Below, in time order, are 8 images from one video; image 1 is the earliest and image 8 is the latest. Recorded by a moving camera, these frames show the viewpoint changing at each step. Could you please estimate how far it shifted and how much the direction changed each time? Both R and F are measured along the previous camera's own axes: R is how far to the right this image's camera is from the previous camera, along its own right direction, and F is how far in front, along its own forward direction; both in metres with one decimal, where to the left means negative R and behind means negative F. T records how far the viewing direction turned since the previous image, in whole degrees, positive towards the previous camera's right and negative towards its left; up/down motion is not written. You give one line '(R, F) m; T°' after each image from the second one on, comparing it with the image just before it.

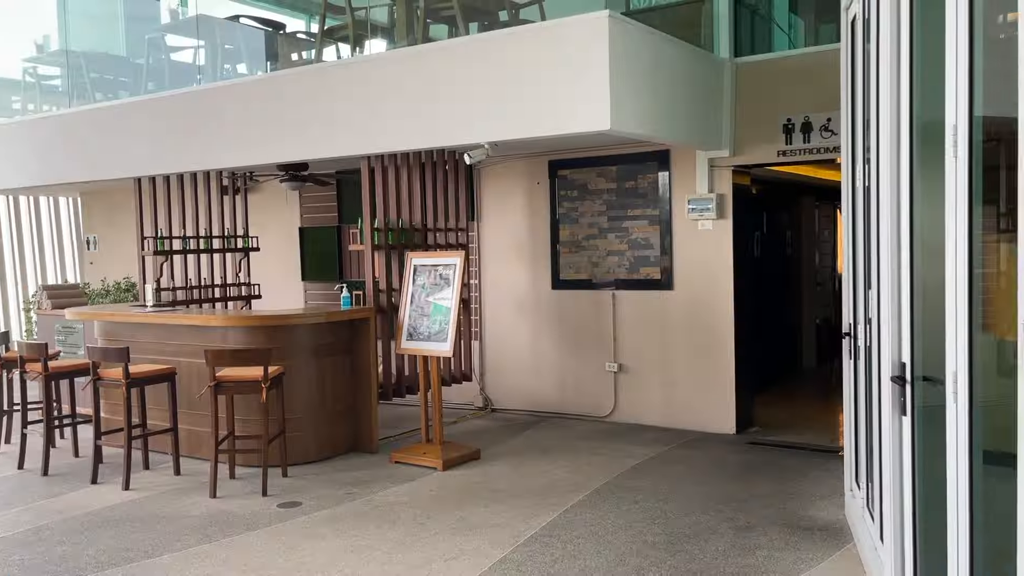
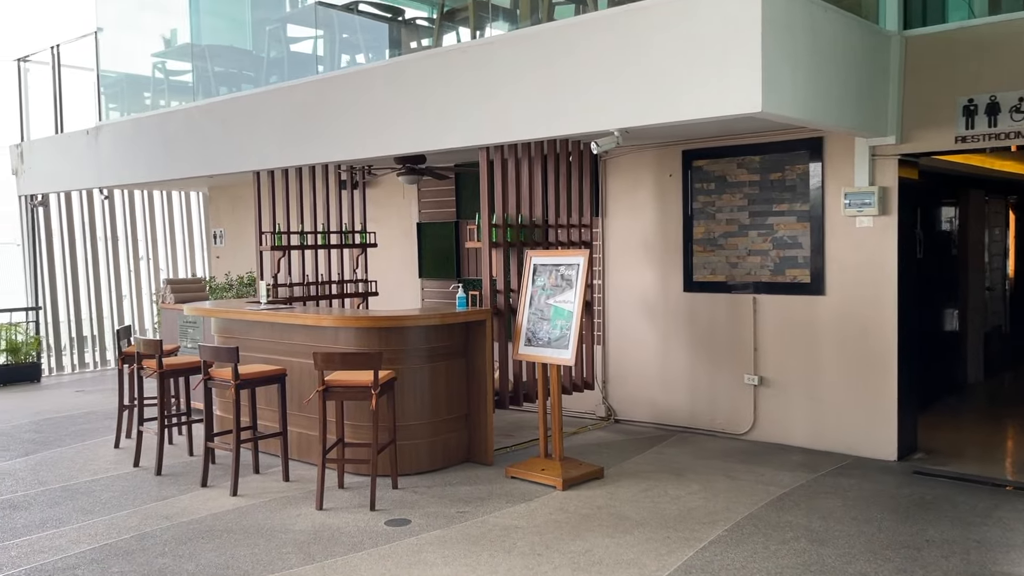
(-0.1, +0.5) m; -8°
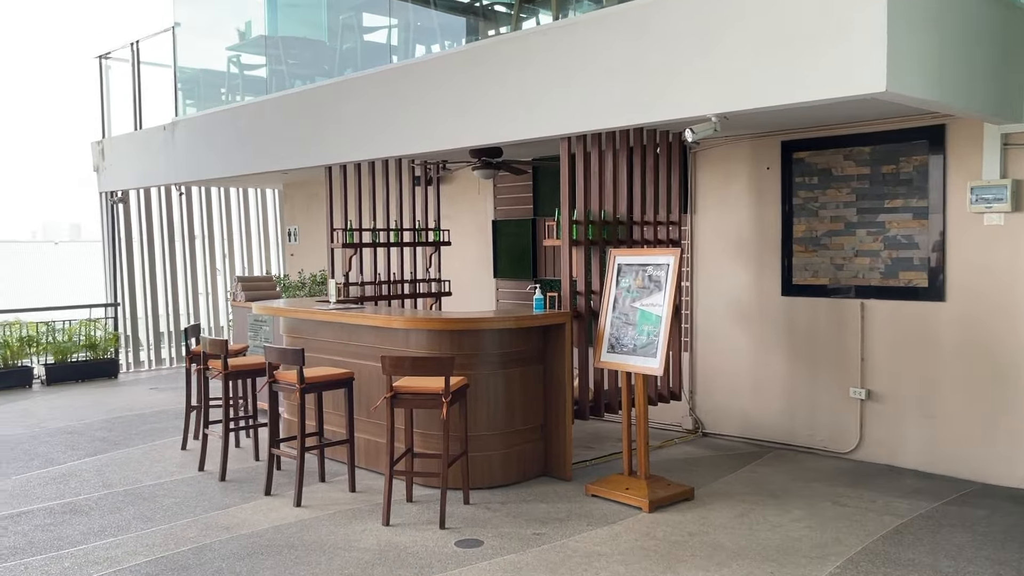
(-0.1, +0.4) m; -5°
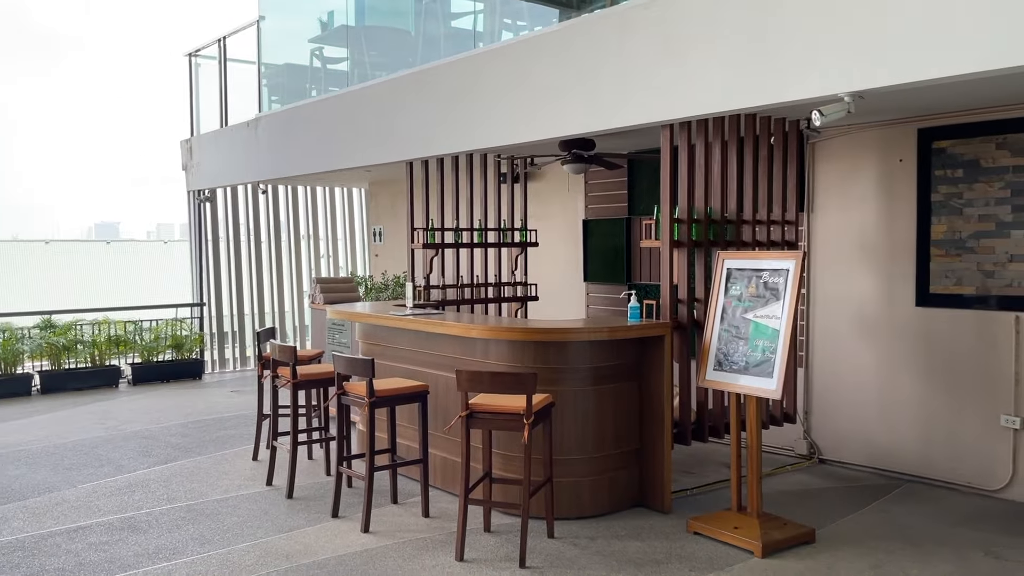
(0.0, +0.5) m; -6°
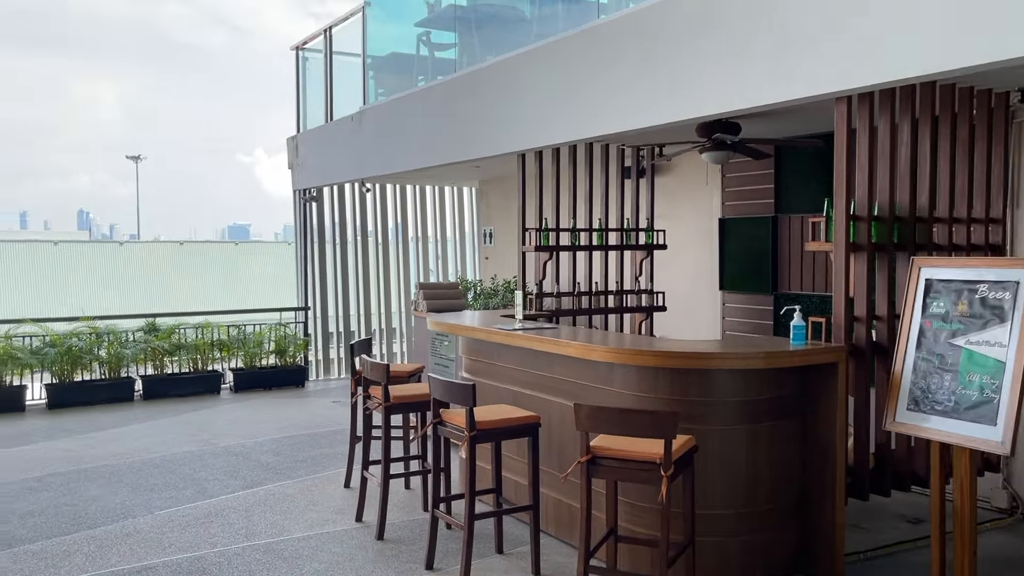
(-0.1, +0.8) m; -8°
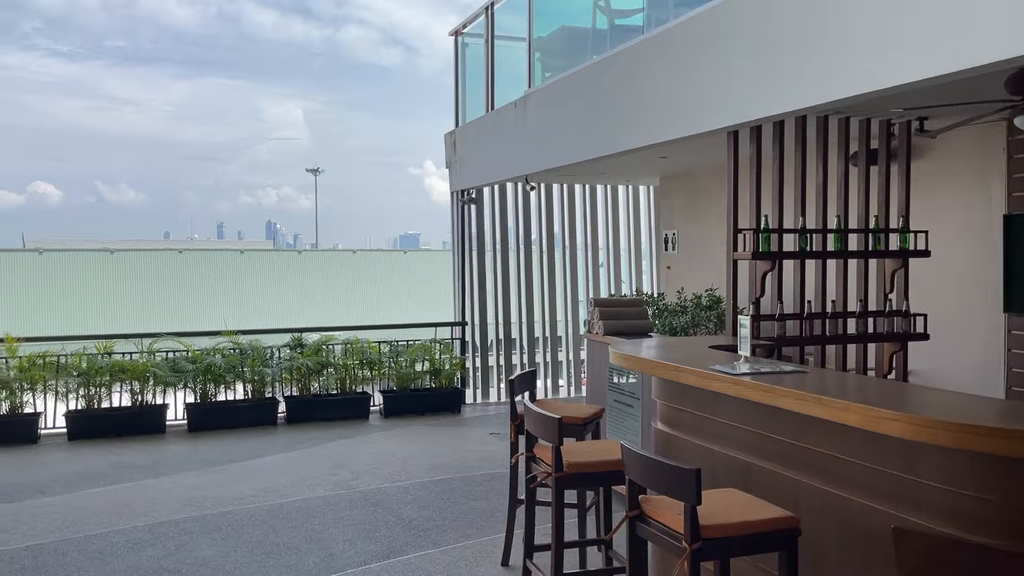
(-0.2, +1.3) m; -11°
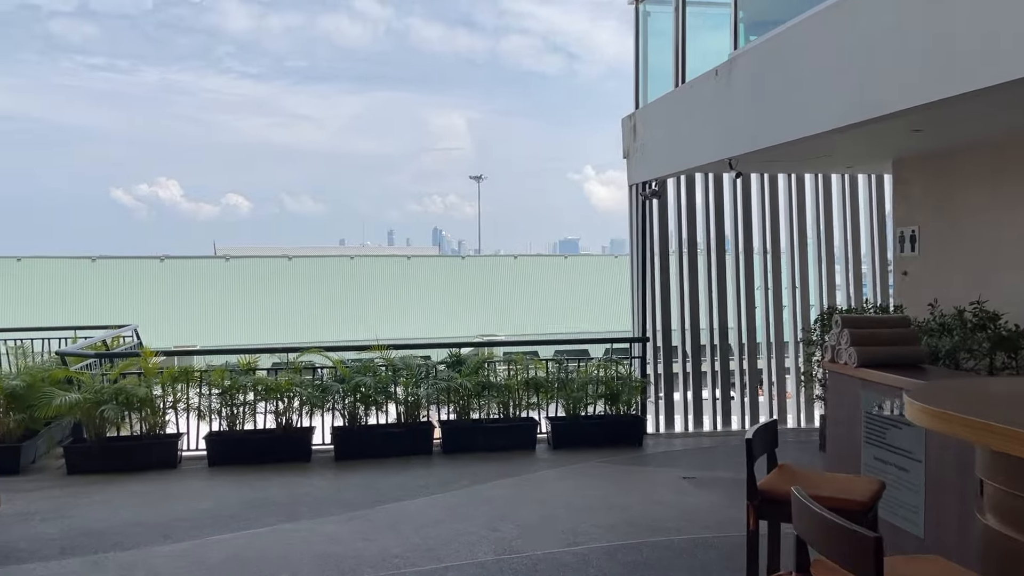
(-0.3, +1.2) m; -11°
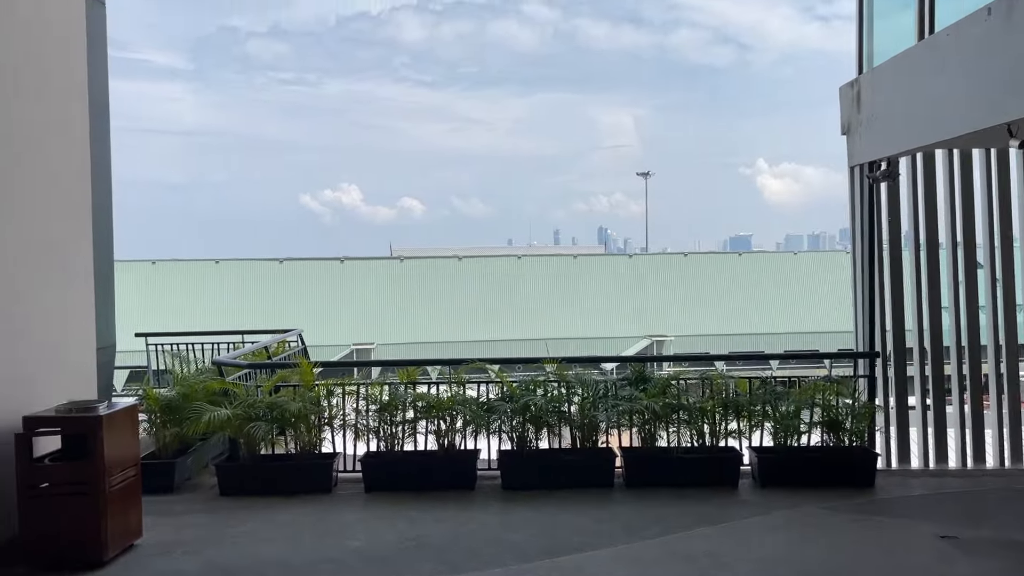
(-0.2, +0.9) m; -11°
